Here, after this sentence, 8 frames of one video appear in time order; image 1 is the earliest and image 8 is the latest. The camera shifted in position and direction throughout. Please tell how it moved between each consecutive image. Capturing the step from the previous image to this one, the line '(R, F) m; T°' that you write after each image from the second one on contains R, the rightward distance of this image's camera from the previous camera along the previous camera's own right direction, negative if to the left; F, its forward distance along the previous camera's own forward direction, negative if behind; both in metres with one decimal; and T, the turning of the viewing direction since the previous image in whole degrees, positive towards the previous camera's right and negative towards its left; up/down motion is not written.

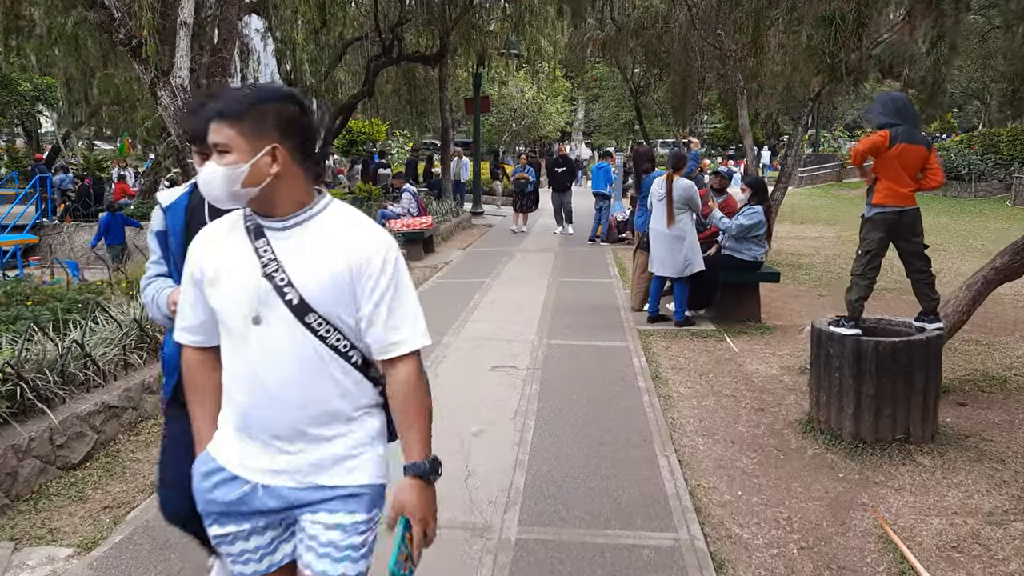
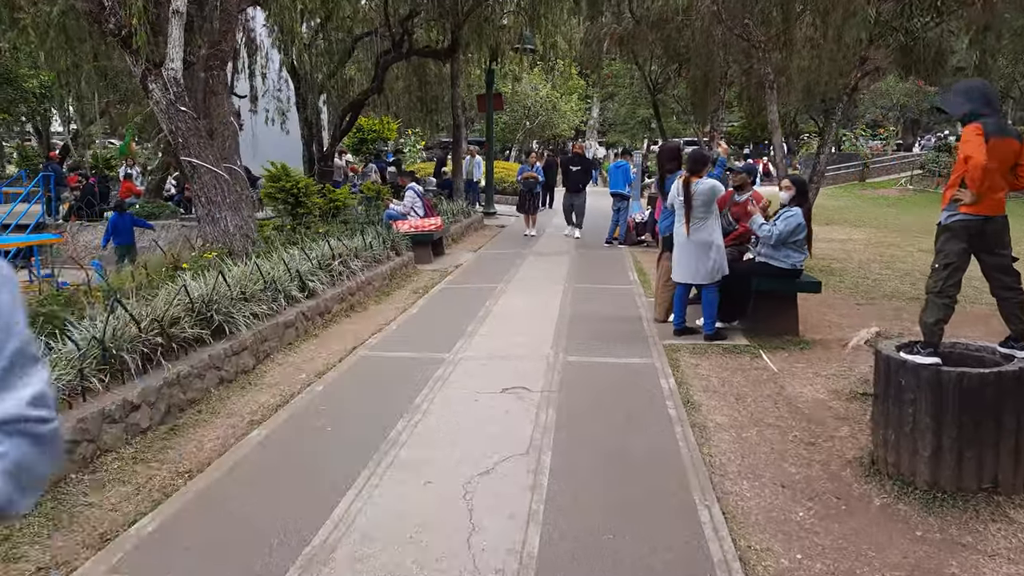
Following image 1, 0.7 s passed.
(0.0, +0.6) m; -1°
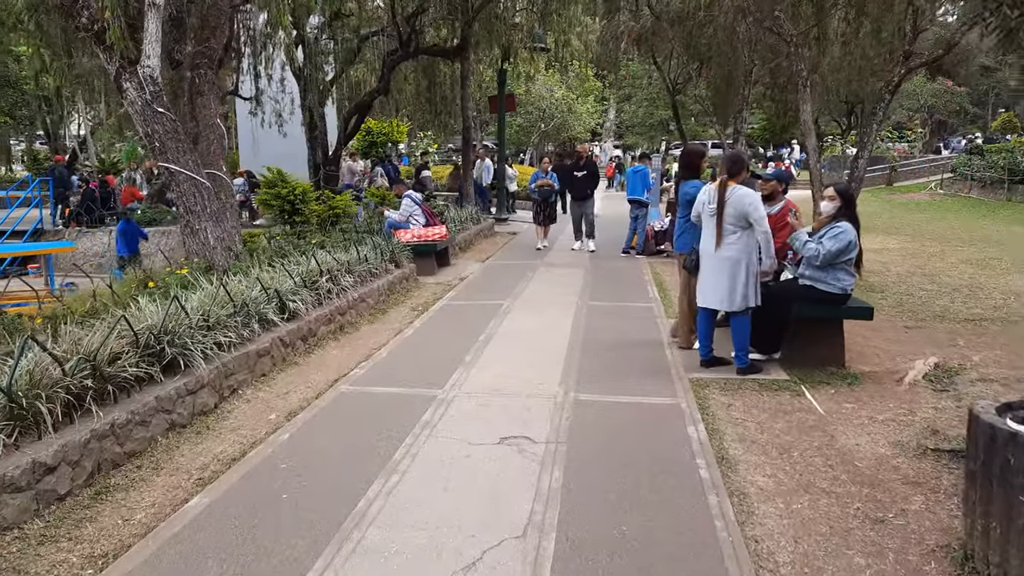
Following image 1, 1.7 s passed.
(+0.1, +0.8) m; -1°
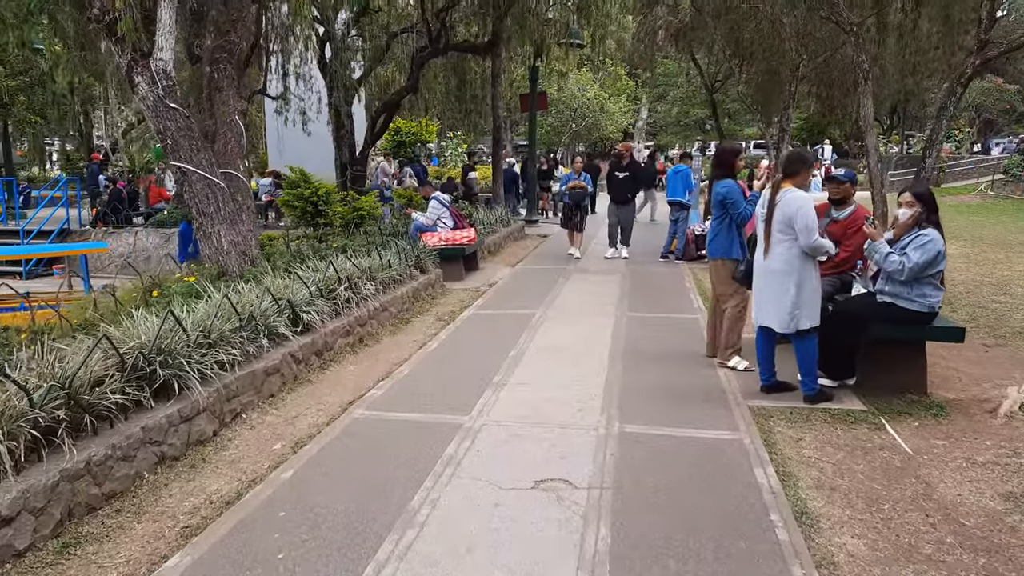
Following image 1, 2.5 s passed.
(0.0, +0.6) m; -2°
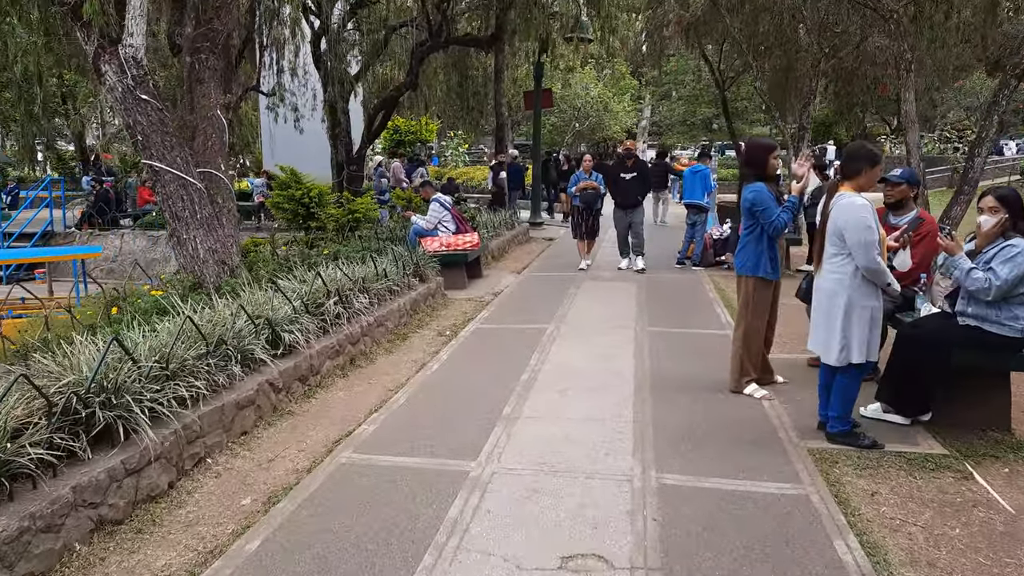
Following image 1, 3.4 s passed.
(-0.1, +0.7) m; 0°
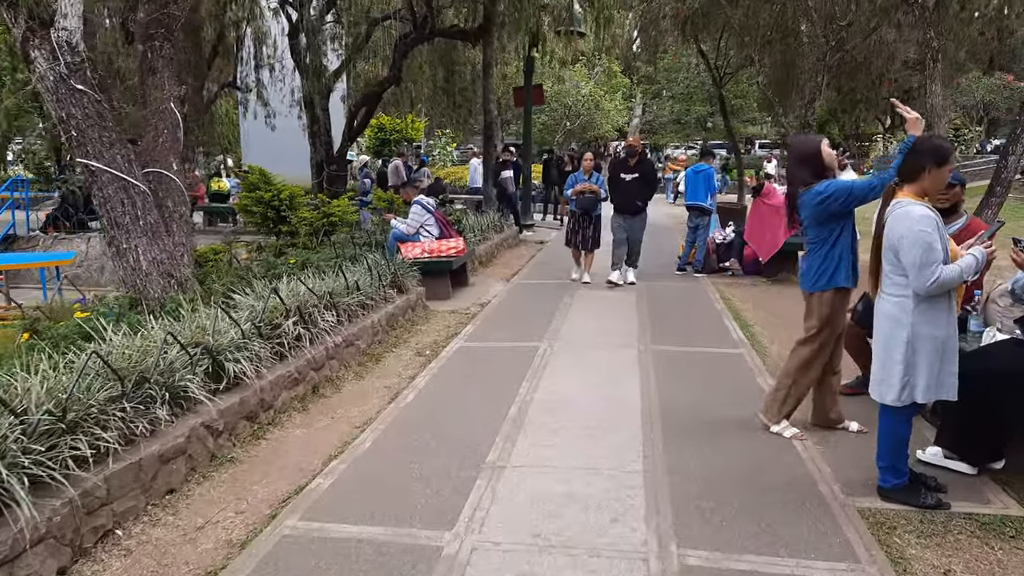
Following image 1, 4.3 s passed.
(0.0, +0.7) m; +1°
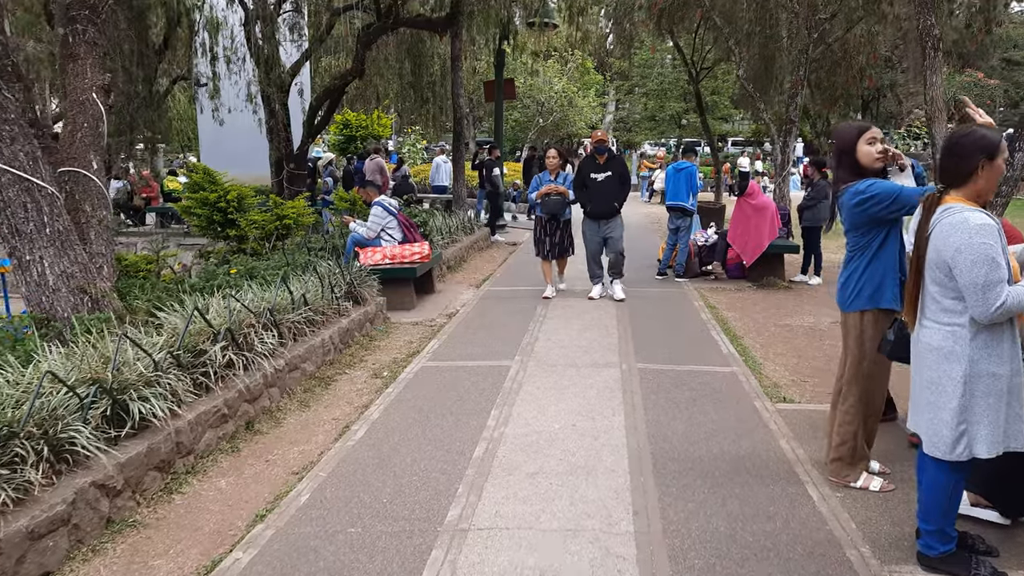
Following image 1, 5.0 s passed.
(0.0, +0.7) m; +2°
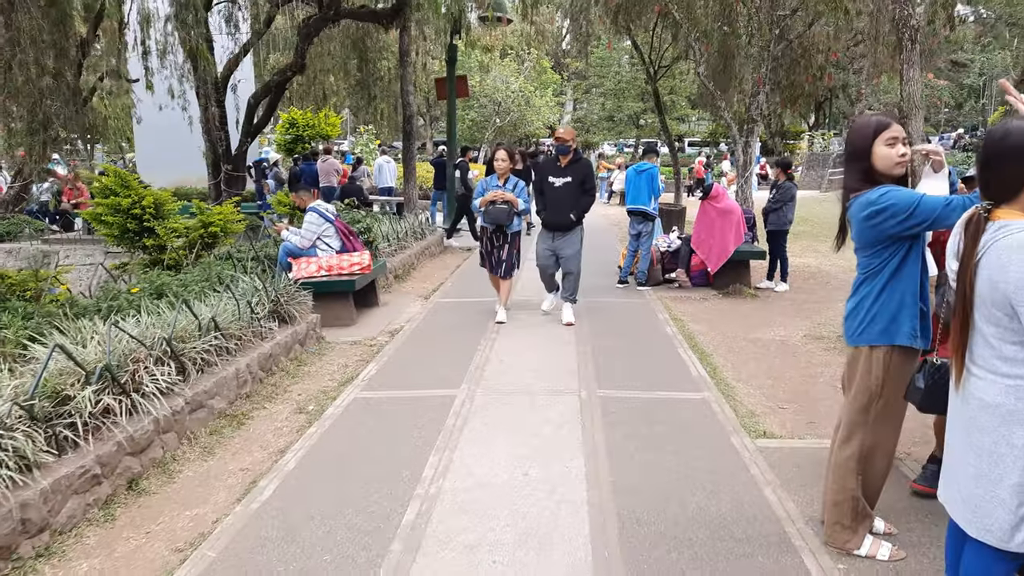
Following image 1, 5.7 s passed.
(+0.1, +0.7) m; +3°
